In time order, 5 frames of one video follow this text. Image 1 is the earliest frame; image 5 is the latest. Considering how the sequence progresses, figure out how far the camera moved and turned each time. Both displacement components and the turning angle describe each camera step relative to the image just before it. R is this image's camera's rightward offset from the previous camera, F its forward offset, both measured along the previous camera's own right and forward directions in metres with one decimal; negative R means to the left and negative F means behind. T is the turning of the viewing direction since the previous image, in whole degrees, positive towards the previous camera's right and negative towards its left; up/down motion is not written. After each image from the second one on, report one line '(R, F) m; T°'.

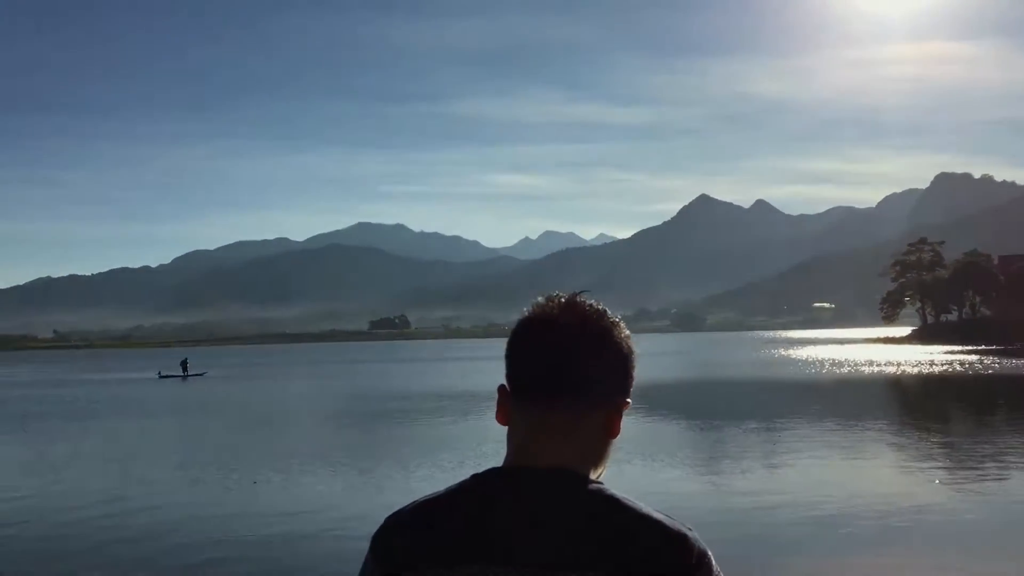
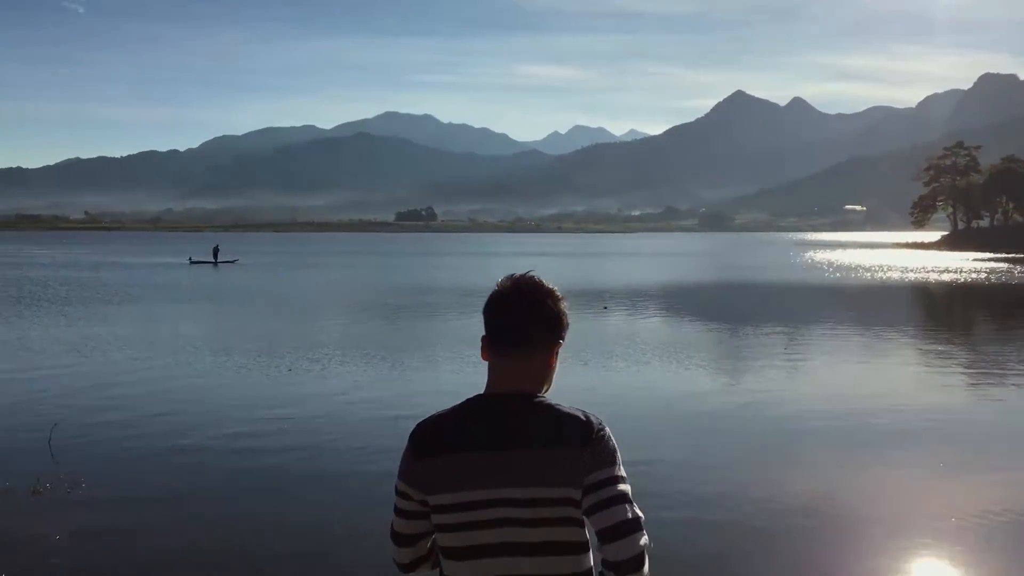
(+0.1, -0.8) m; -2°
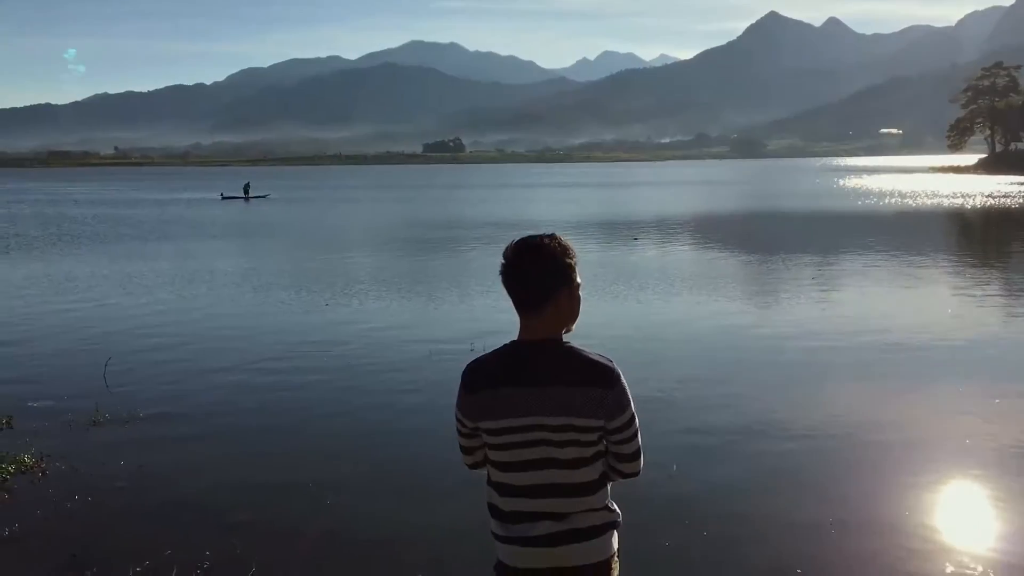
(0.0, -0.6) m; -2°
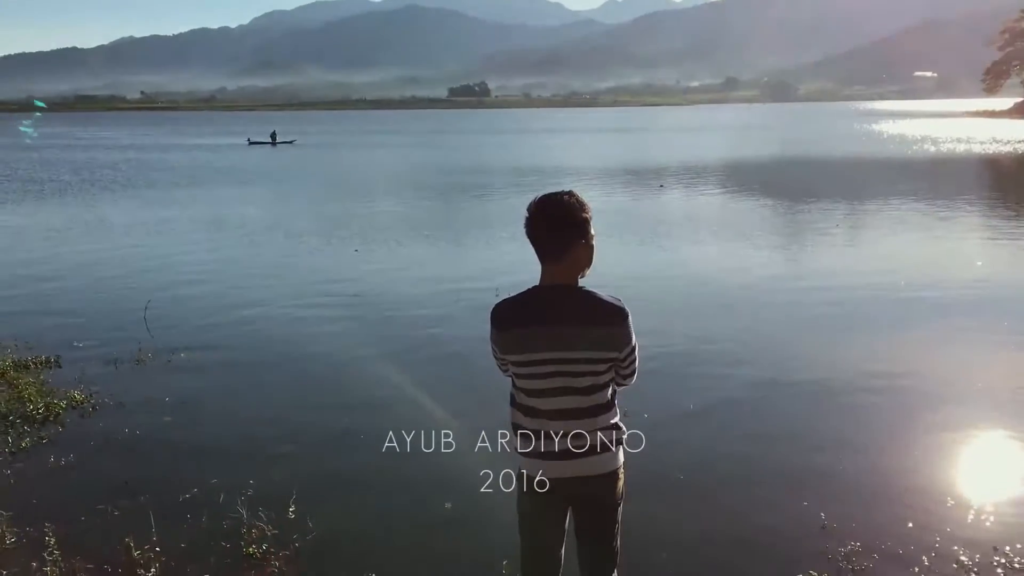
(0.0, -0.5) m; -2°
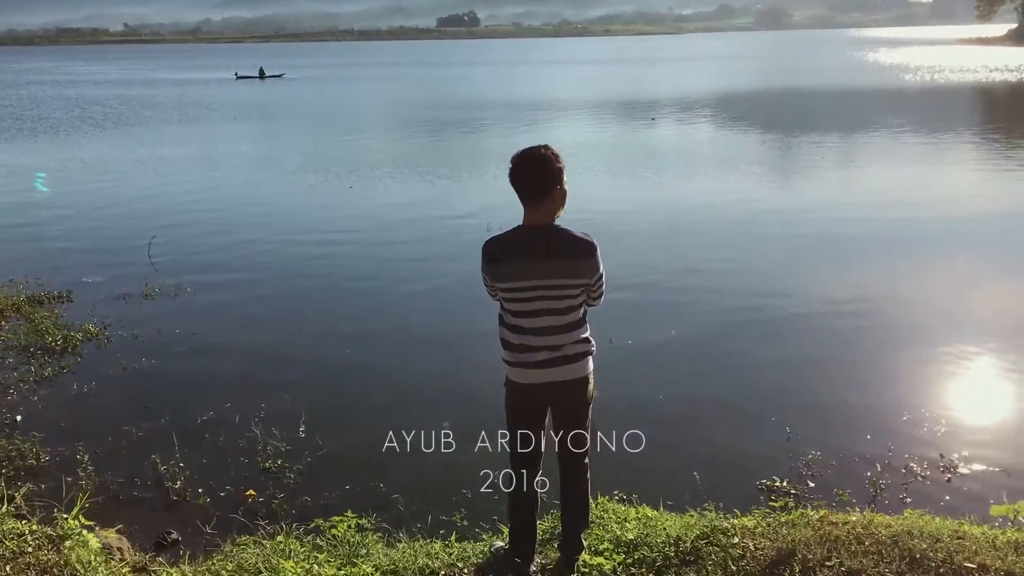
(0.0, -0.8) m; 0°
